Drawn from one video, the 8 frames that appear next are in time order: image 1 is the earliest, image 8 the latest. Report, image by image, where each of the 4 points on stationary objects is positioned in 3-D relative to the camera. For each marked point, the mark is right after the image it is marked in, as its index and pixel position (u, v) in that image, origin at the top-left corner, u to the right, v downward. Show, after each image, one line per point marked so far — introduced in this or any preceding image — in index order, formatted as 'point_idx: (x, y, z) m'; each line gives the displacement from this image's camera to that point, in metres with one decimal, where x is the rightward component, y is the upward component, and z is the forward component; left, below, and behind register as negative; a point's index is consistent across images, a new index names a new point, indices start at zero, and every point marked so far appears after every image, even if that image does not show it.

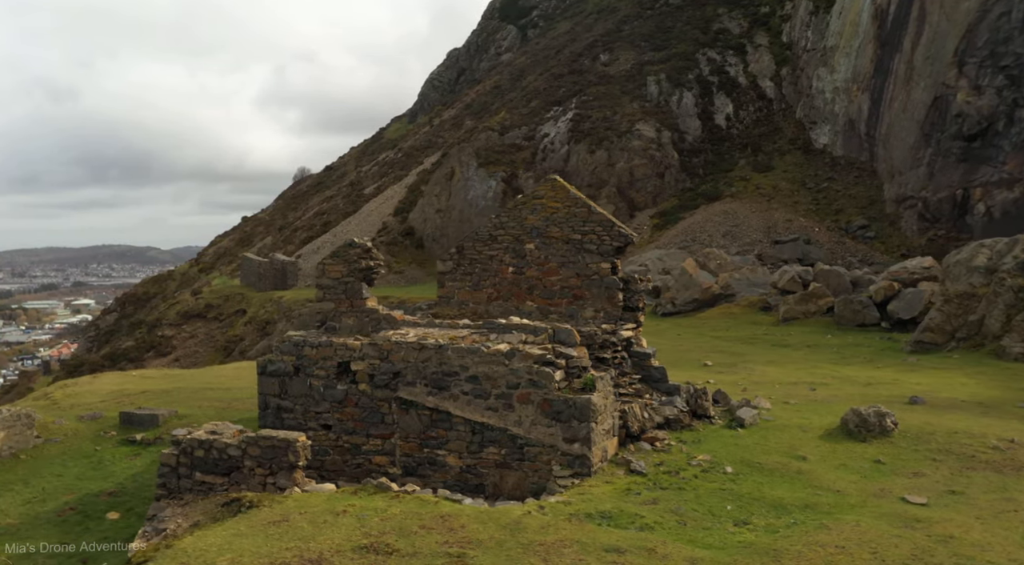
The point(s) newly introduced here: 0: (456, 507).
0: (-0.5, -1.9, +6.6) m
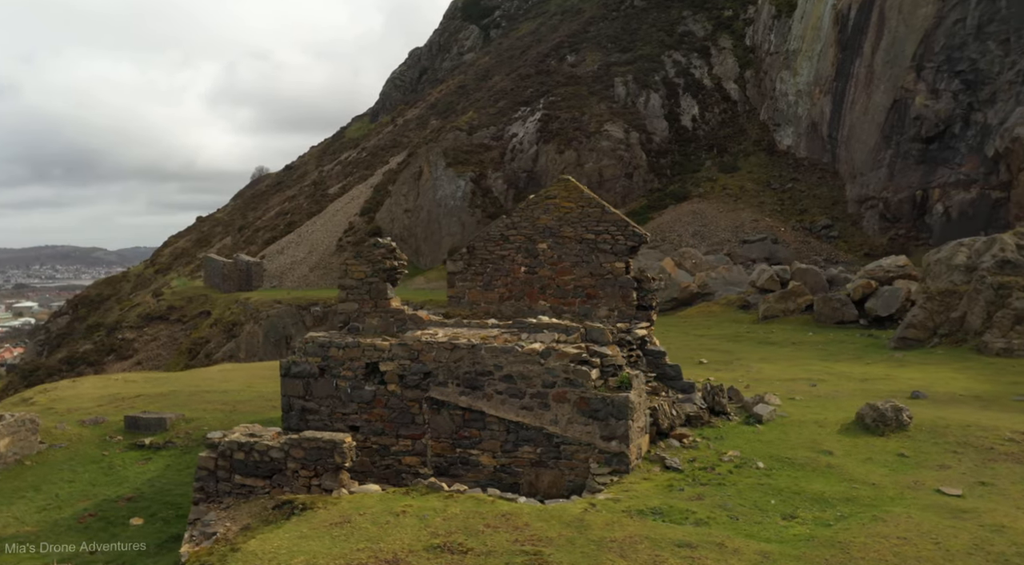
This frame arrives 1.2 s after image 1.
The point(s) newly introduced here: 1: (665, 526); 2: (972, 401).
0: (0.0, -1.9, +6.6) m
1: (+1.2, -1.9, +6.2) m
2: (+7.0, -1.8, +12.0) m
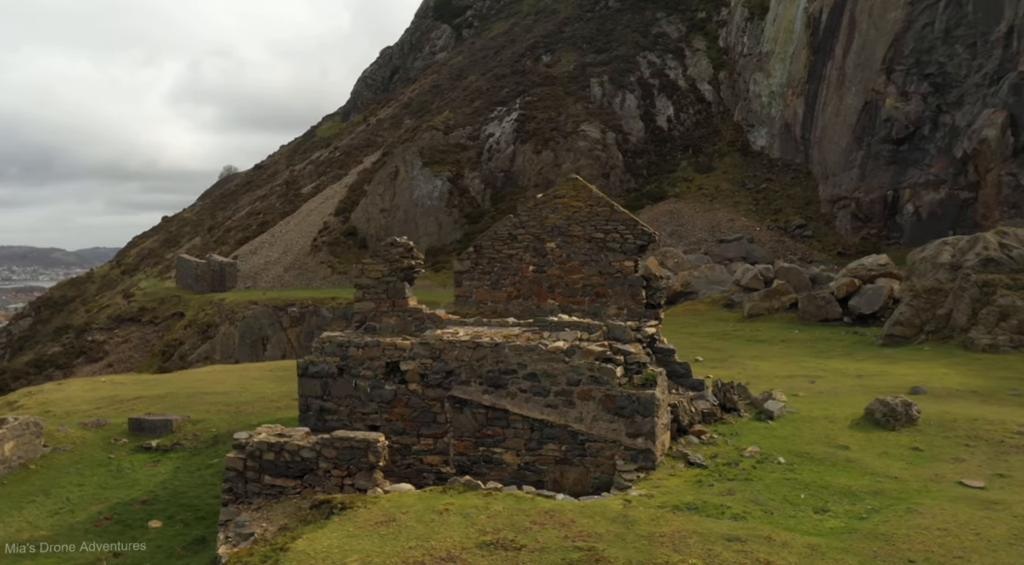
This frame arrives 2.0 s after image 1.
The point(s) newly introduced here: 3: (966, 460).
0: (+0.4, -1.8, +6.6) m
1: (+1.6, -1.9, +6.3) m
2: (+7.1, -1.8, +12.3) m
3: (+4.9, -1.9, +8.5) m
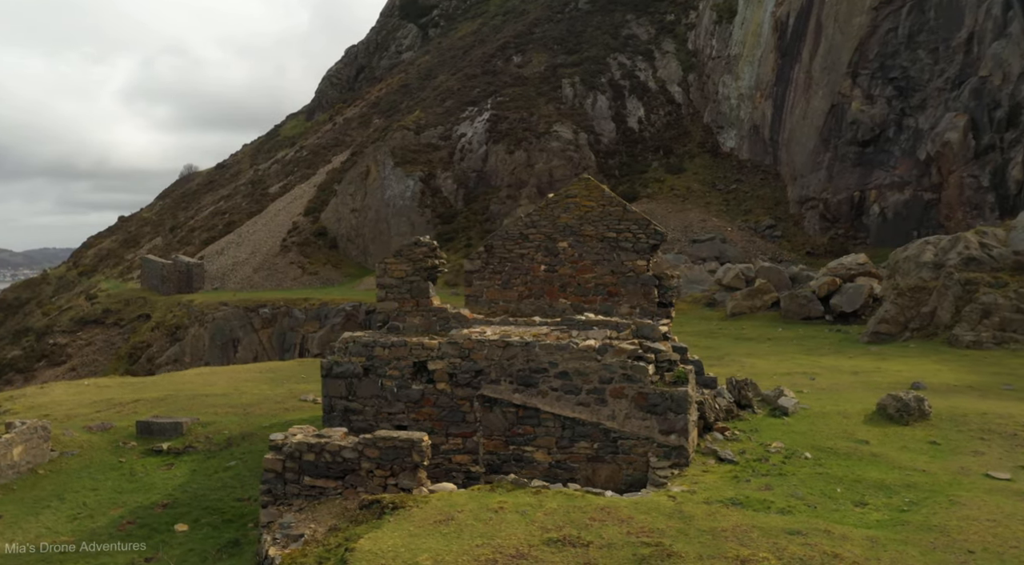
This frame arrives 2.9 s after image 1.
0: (+0.8, -1.8, +6.7) m
1: (+2.0, -1.9, +6.4) m
2: (+7.3, -1.7, +12.6) m
3: (+5.2, -1.9, +8.8) m
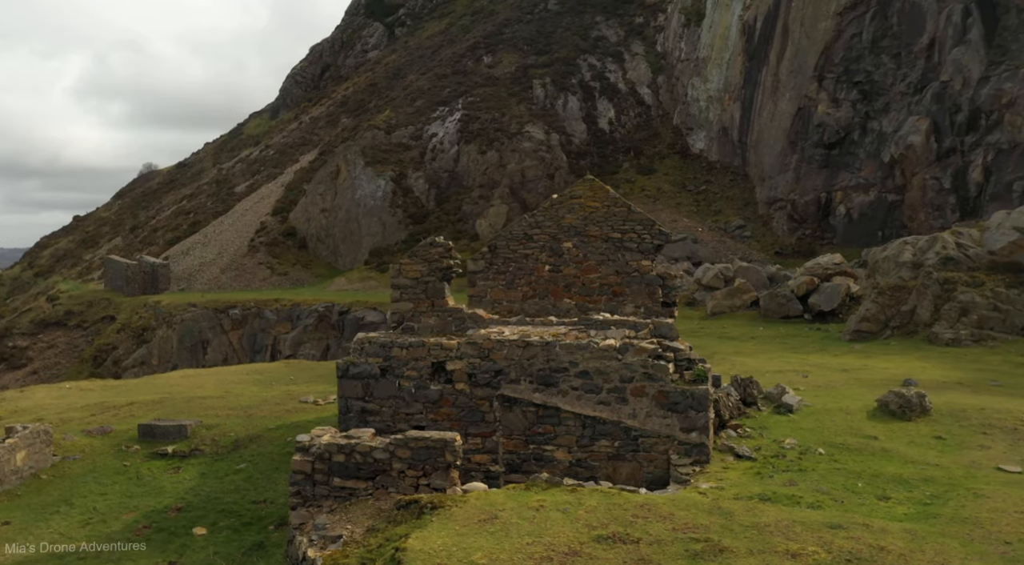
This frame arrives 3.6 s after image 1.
0: (+1.1, -1.8, +6.8) m
1: (+2.3, -1.9, +6.5) m
2: (+7.4, -1.7, +13.0) m
3: (+5.5, -1.9, +9.0) m
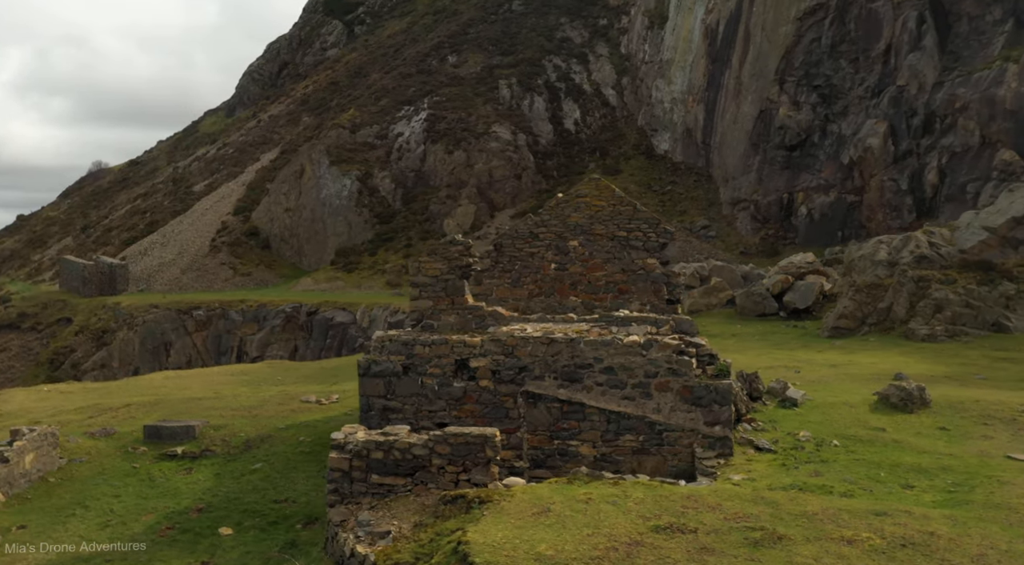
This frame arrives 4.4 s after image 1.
0: (+1.5, -1.8, +6.9) m
1: (+2.8, -1.9, +6.8) m
2: (+7.4, -1.7, +13.5) m
3: (+5.7, -1.8, +9.4) m
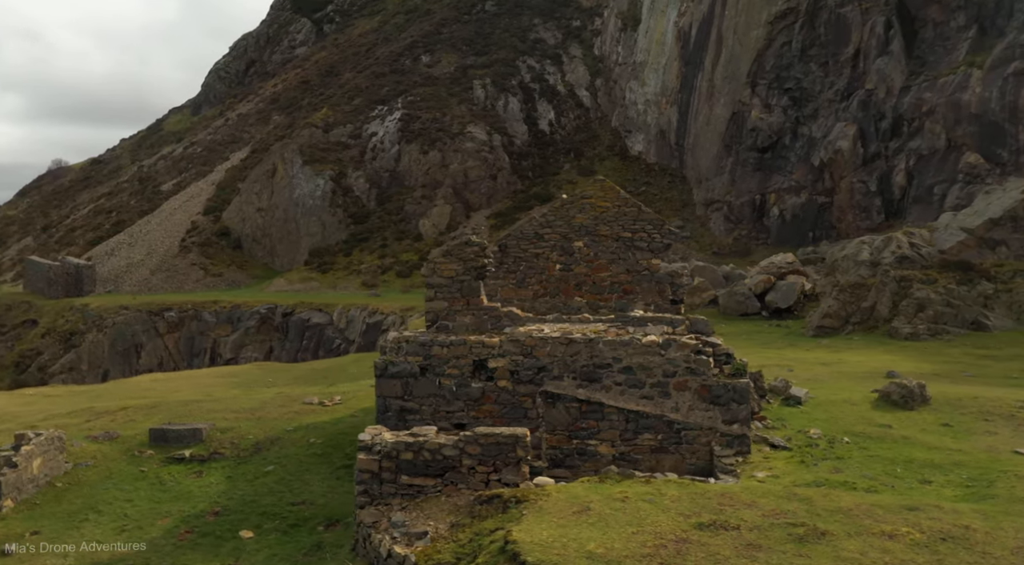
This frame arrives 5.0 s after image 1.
0: (+1.8, -1.8, +7.0) m
1: (+3.1, -1.9, +6.9) m
2: (+7.5, -1.7, +13.8) m
3: (+6.0, -1.8, +9.7) m
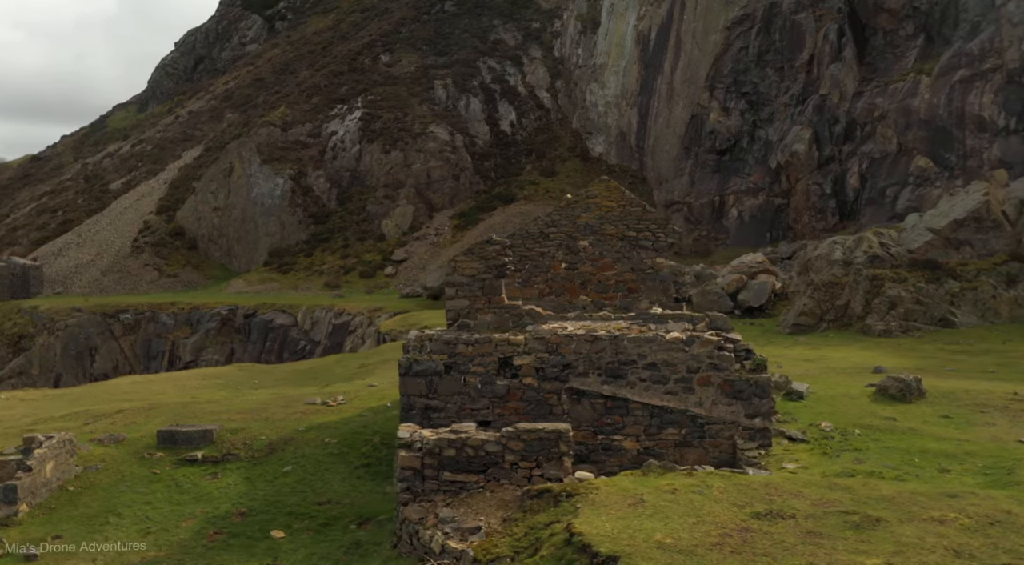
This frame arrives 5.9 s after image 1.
0: (+2.3, -1.8, +7.3) m
1: (+3.5, -1.8, +7.2) m
2: (+7.5, -1.6, +14.3) m
3: (+6.2, -1.8, +10.1) m
